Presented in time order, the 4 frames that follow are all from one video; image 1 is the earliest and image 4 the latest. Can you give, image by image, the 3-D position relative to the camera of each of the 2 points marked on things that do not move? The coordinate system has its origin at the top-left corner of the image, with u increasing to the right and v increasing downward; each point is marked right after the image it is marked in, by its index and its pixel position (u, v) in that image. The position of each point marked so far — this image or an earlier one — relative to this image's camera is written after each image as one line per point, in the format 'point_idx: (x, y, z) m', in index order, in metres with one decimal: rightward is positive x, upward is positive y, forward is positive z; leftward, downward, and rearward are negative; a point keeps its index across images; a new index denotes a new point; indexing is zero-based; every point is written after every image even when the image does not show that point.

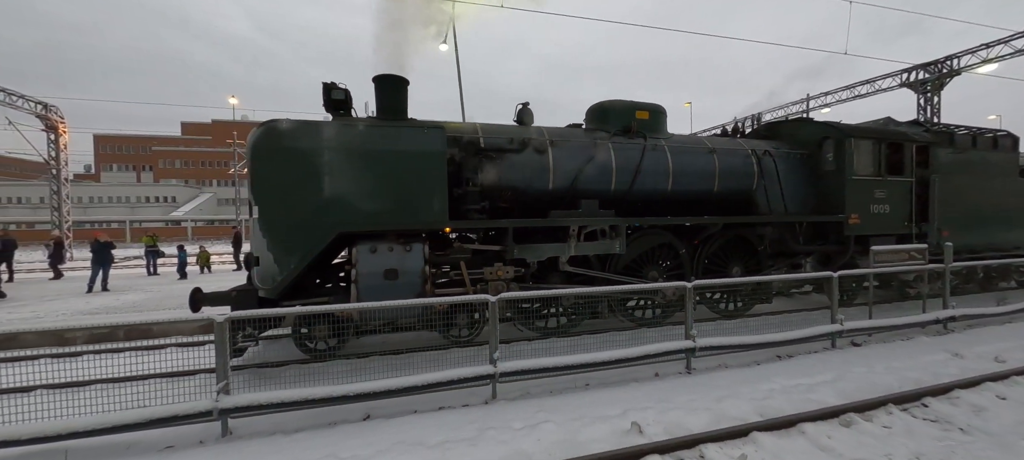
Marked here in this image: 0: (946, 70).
0: (+15.3, +5.6, +15.0) m
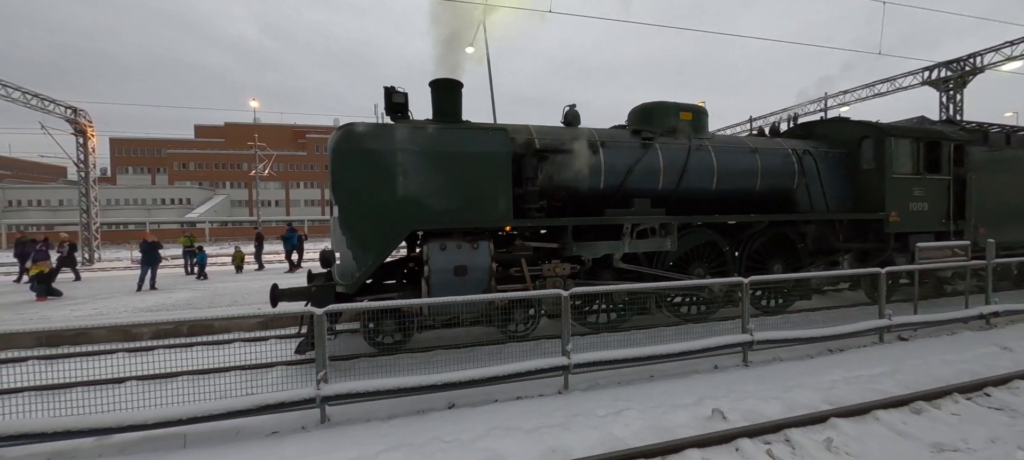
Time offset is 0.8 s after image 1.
0: (+16.0, +5.7, +15.0) m
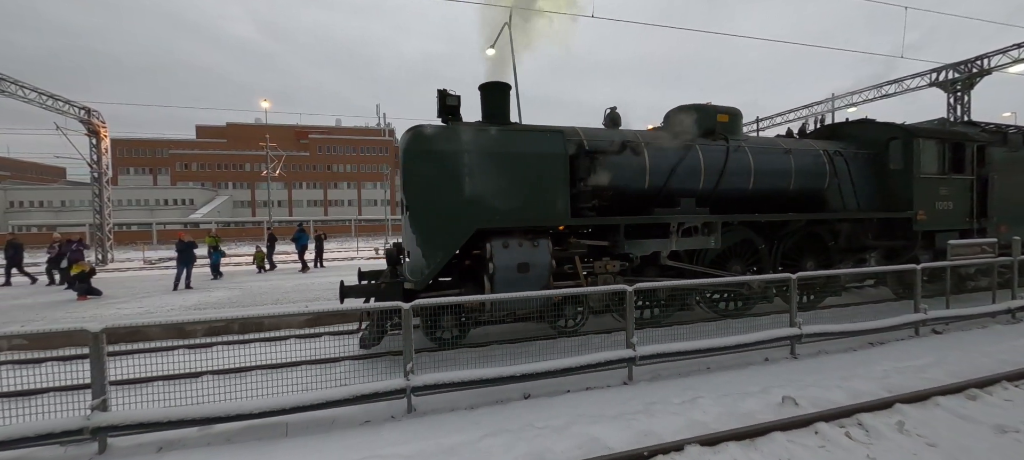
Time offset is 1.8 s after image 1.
0: (+16.6, +5.7, +15.3) m
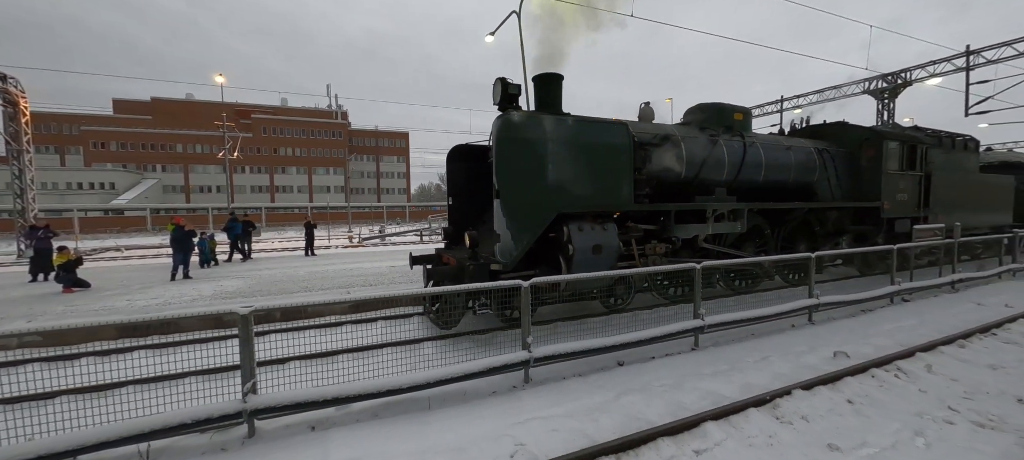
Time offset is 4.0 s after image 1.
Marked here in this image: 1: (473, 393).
0: (+16.0, +6.2, +17.7) m
1: (-0.4, -1.4, +3.8) m
